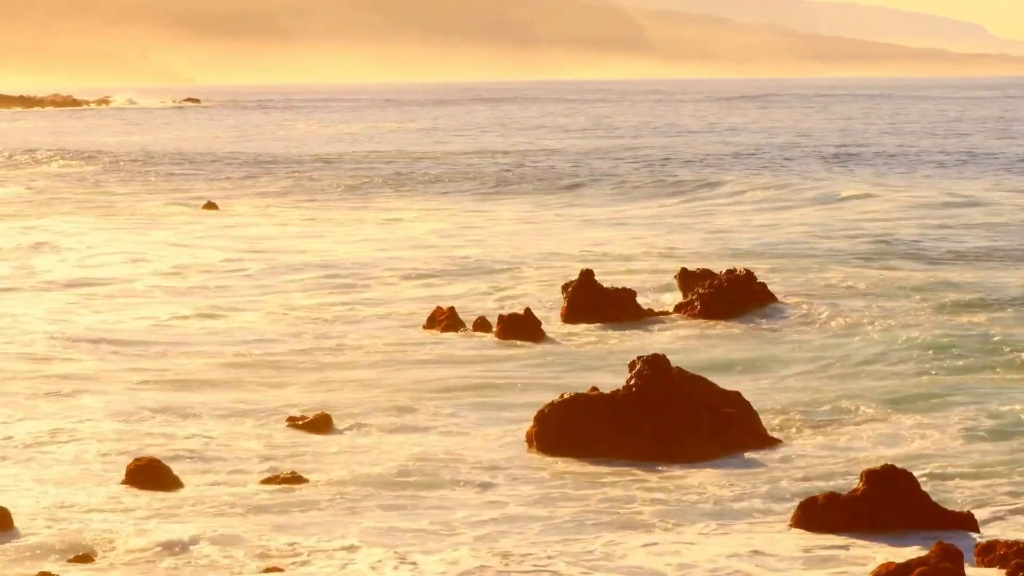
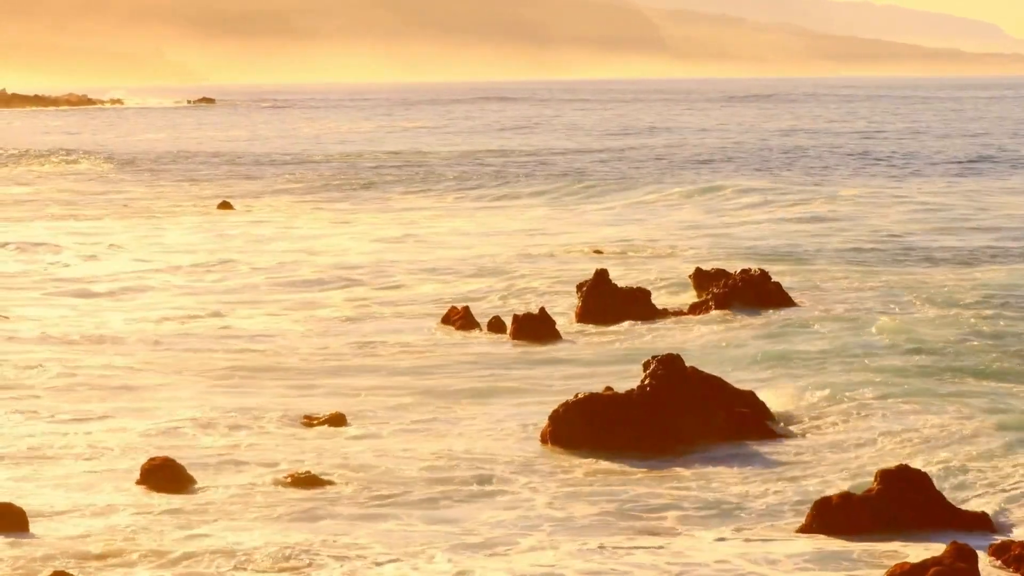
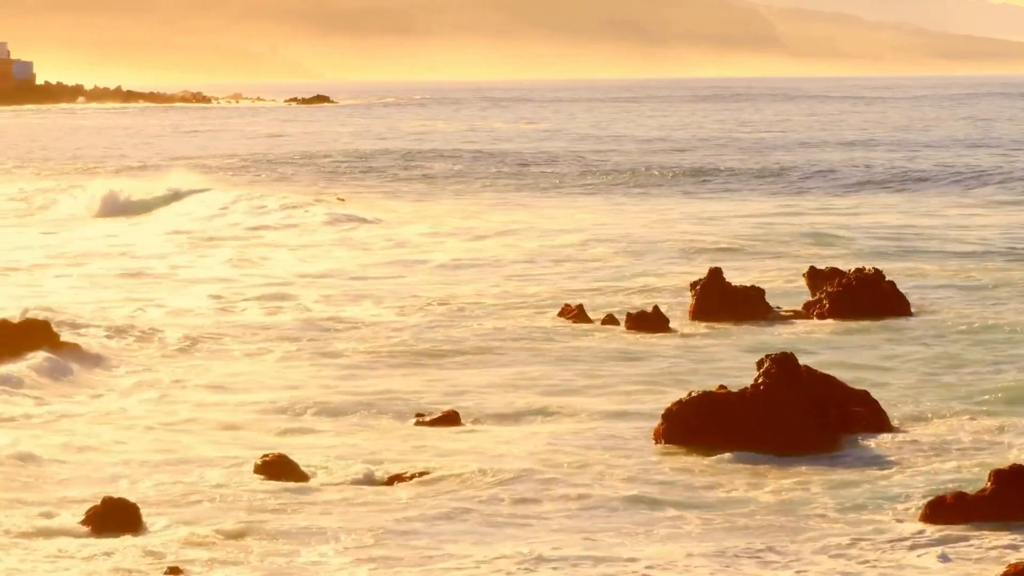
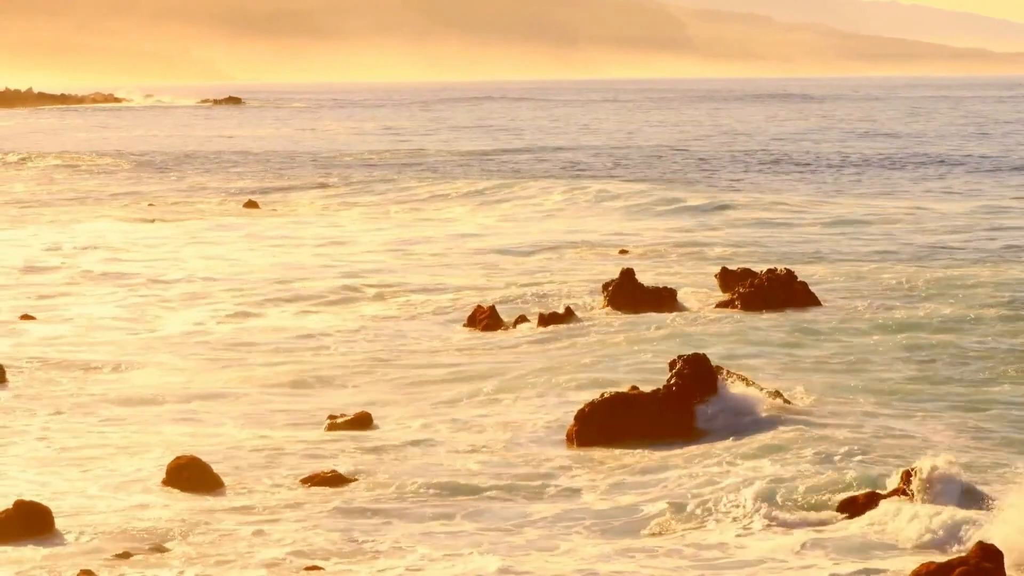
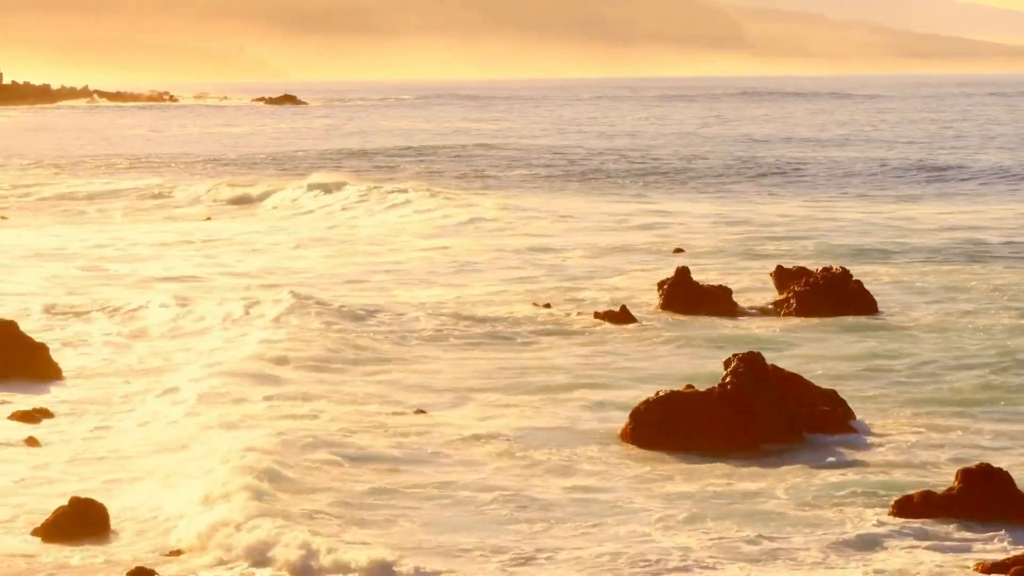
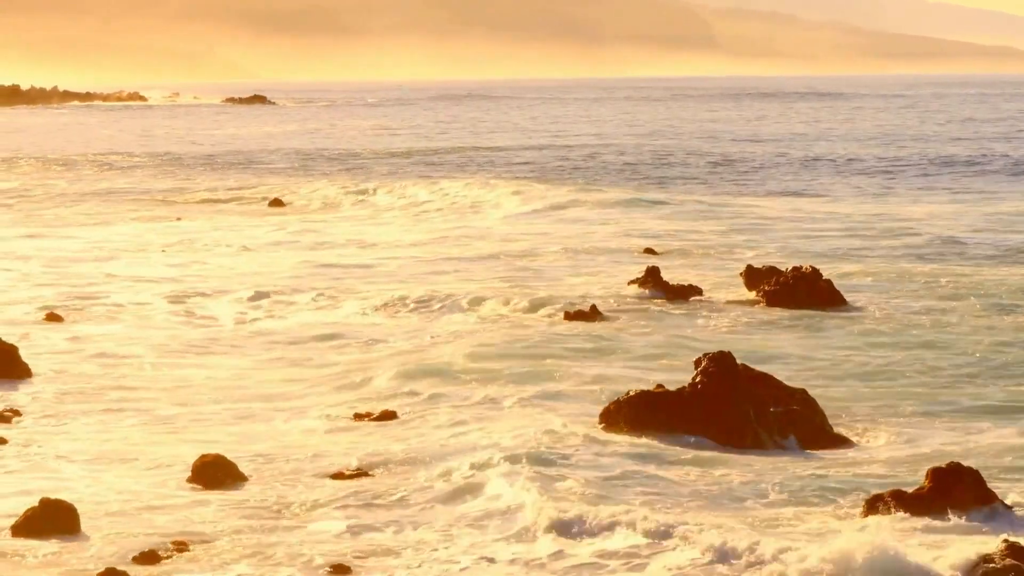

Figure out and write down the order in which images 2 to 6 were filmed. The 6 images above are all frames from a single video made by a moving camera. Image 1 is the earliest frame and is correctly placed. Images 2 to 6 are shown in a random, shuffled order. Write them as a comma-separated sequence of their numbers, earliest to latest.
2, 4, 6, 5, 3
